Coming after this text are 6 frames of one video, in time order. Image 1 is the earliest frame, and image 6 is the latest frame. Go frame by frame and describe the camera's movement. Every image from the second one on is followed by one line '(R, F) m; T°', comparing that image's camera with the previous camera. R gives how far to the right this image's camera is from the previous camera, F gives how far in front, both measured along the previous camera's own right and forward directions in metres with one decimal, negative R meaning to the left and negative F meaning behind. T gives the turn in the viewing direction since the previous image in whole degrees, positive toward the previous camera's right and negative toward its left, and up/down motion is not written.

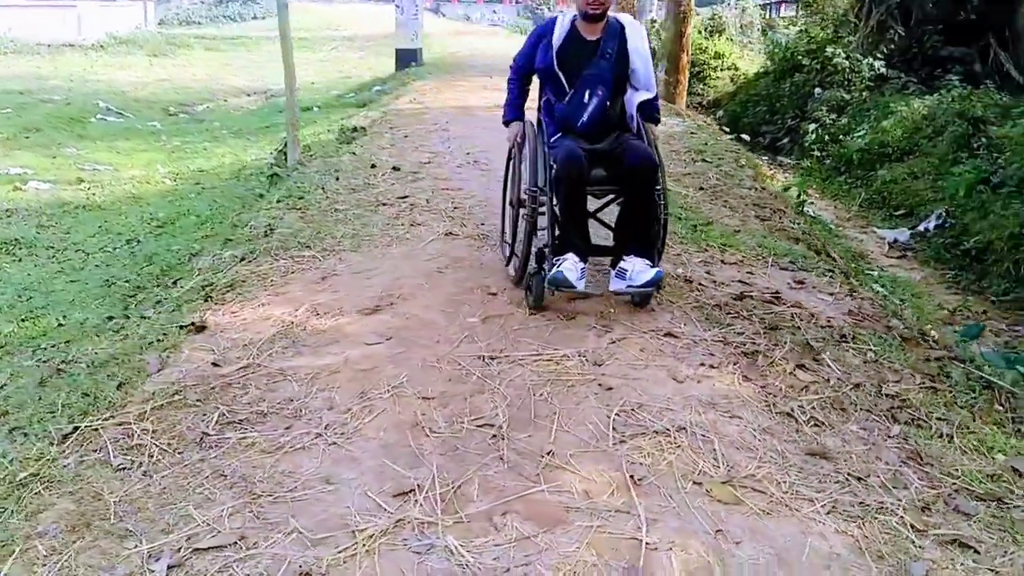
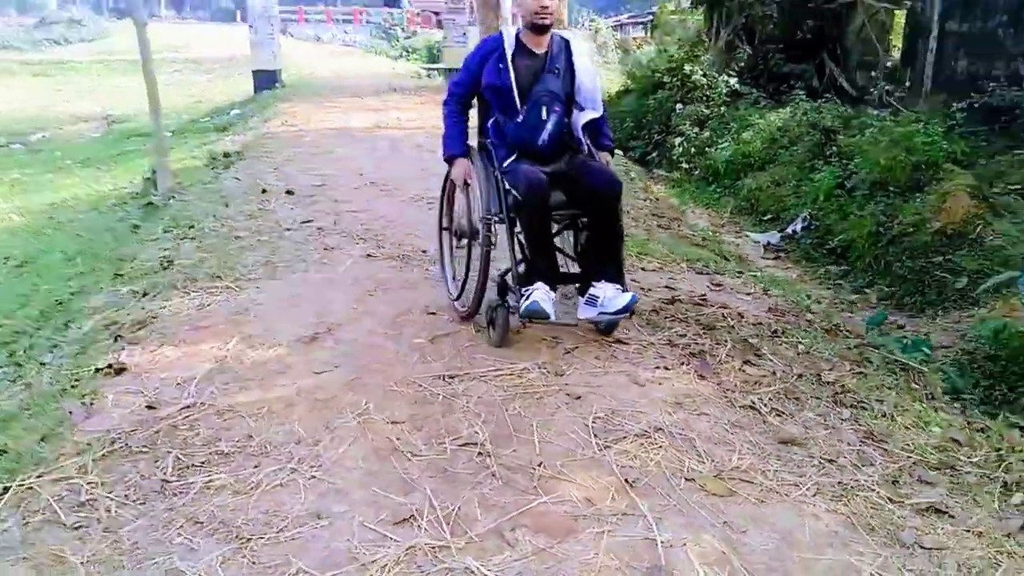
(-0.4, +0.1) m; +12°
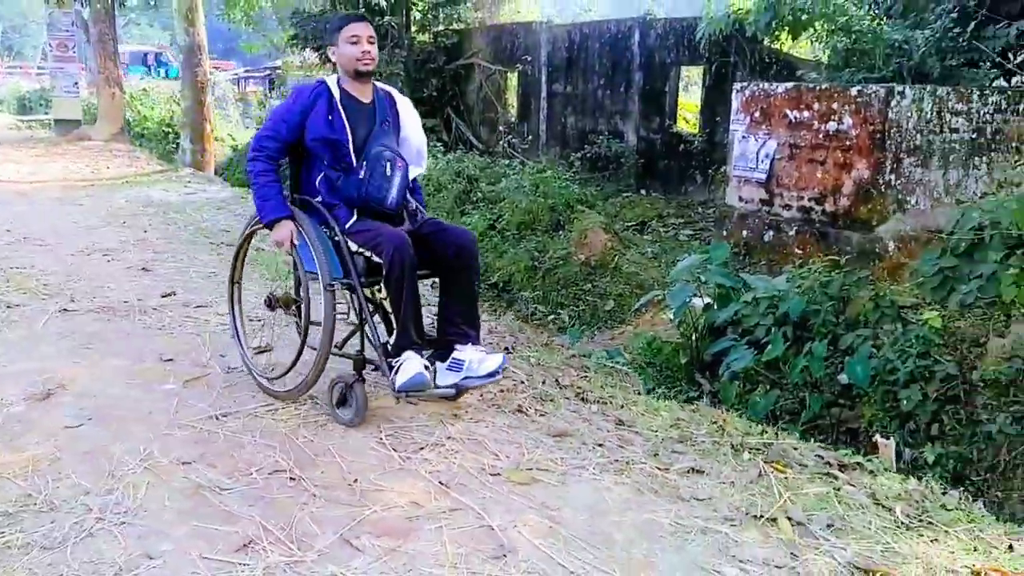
(-0.6, 0.0) m; +25°
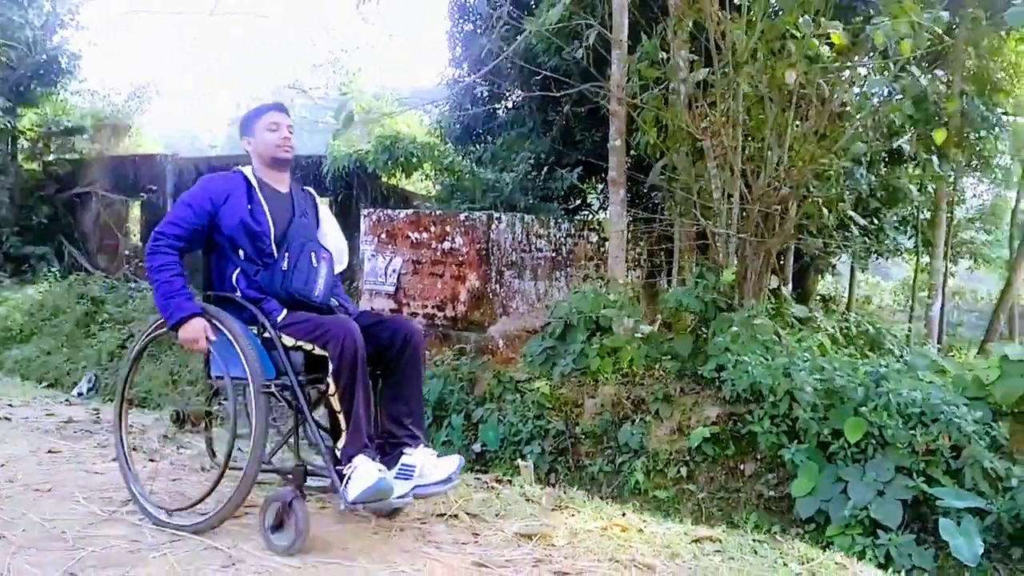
(-0.3, -0.5) m; +24°
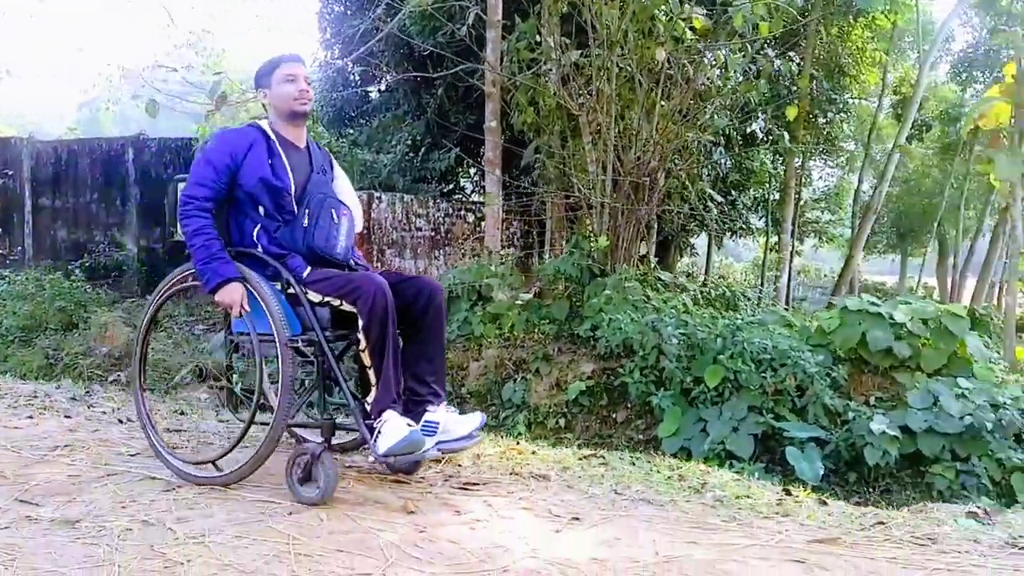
(-0.1, -0.3) m; +8°
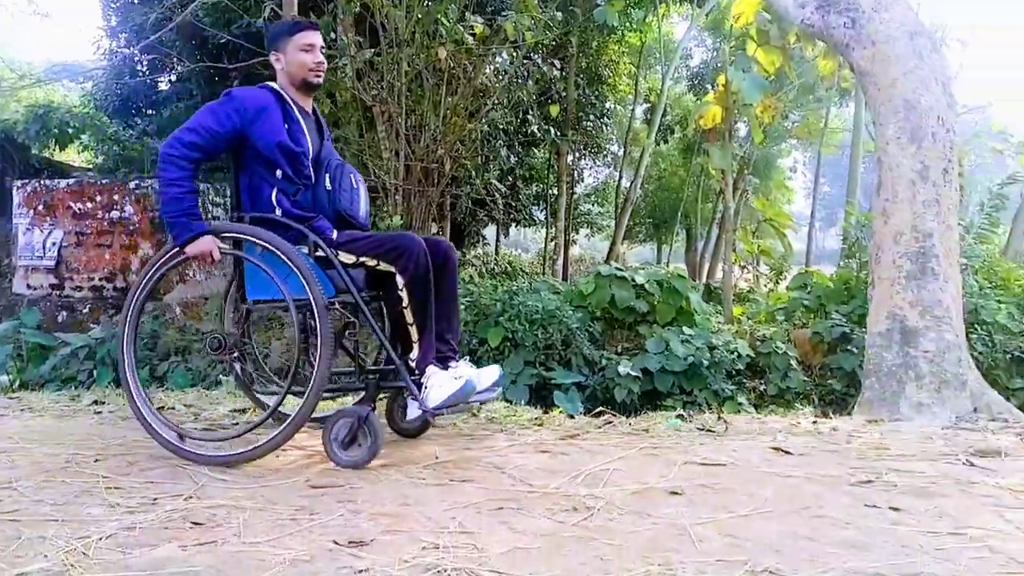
(-0.1, -0.6) m; +13°
